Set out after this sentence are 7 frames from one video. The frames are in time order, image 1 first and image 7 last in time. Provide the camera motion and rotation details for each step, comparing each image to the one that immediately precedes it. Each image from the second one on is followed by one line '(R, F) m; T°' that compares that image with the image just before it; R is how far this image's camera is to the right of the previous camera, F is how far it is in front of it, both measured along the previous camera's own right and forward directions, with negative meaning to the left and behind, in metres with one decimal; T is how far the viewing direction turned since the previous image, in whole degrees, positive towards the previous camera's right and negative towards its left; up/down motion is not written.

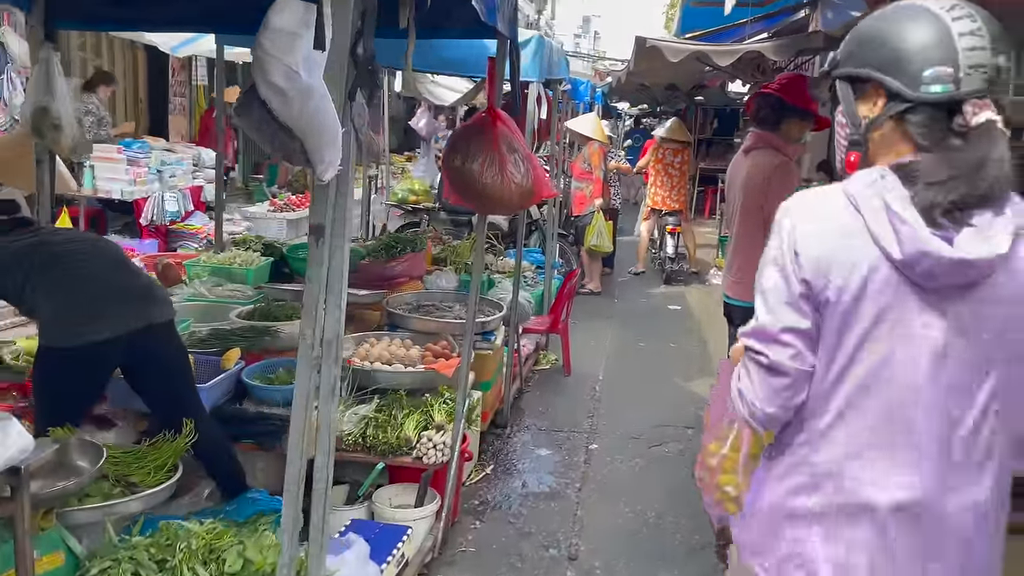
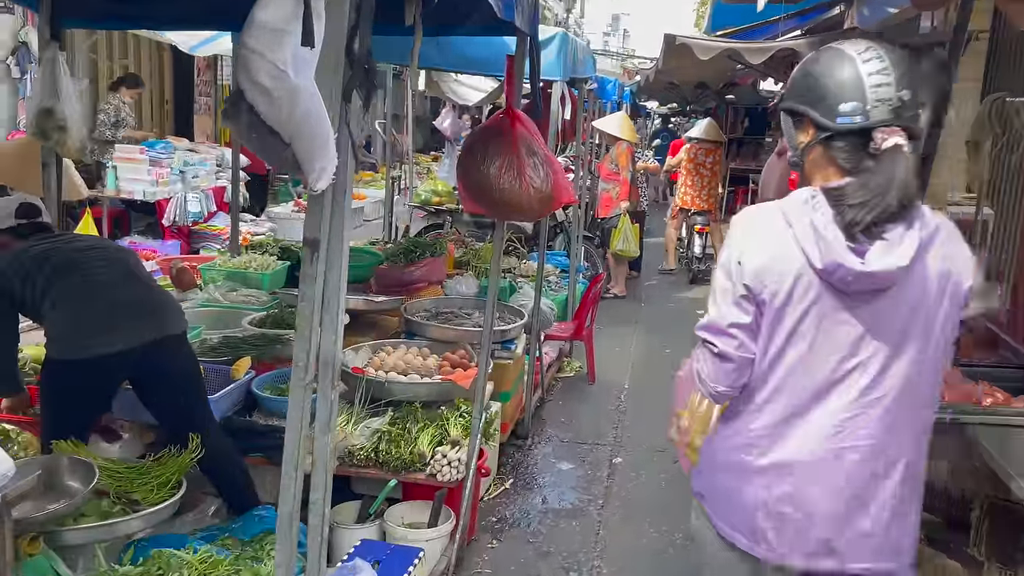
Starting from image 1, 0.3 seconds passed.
(0.0, +0.2) m; -2°
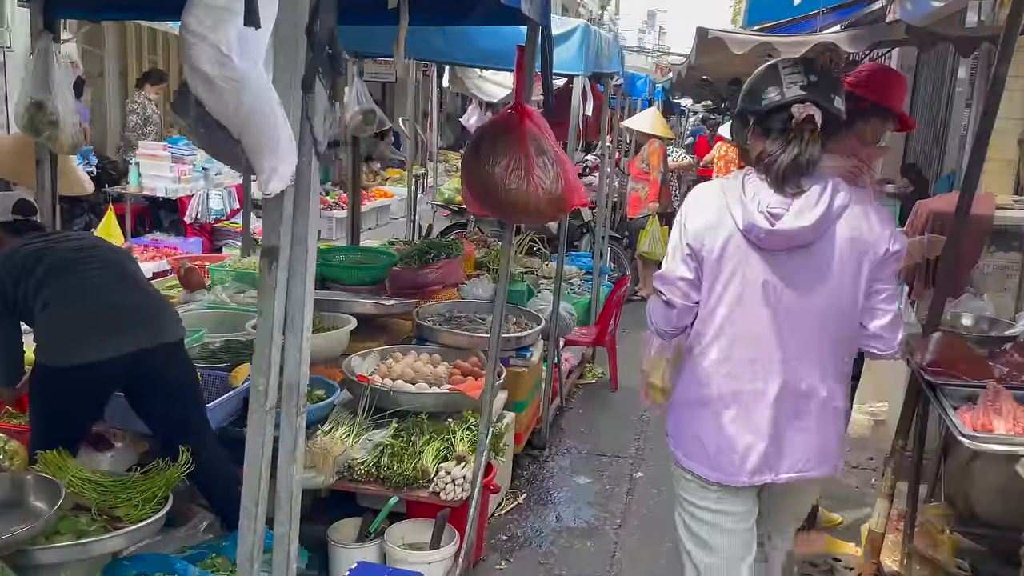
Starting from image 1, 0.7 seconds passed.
(+0.1, +0.2) m; -2°
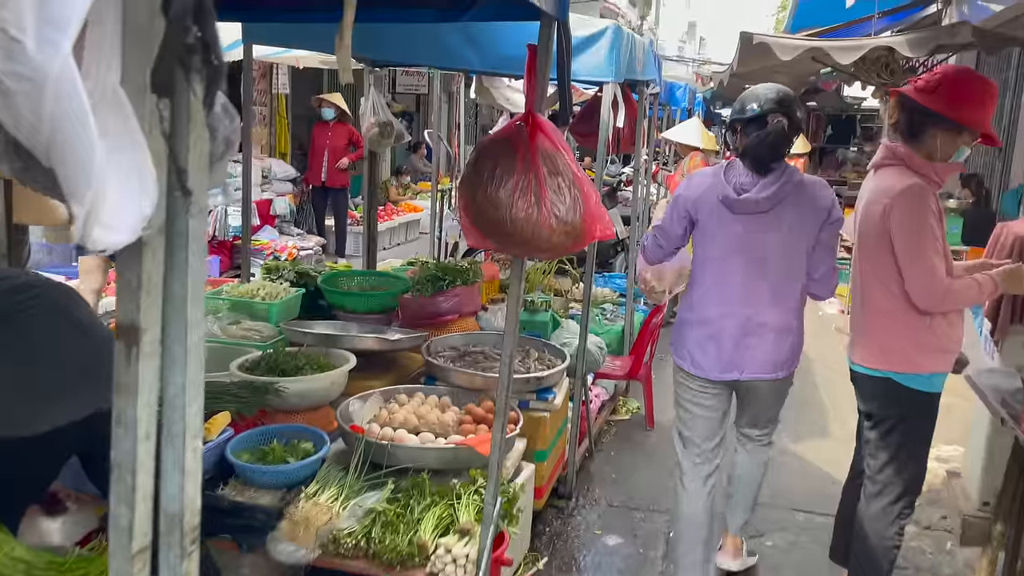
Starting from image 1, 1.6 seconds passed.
(+0.1, +0.5) m; -3°
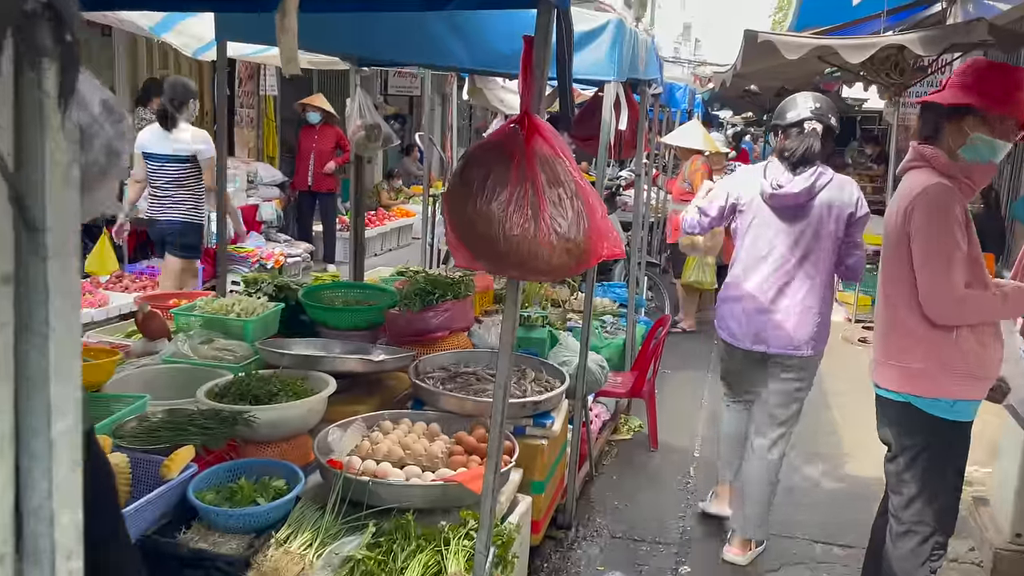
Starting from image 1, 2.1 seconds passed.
(0.0, +0.3) m; 0°
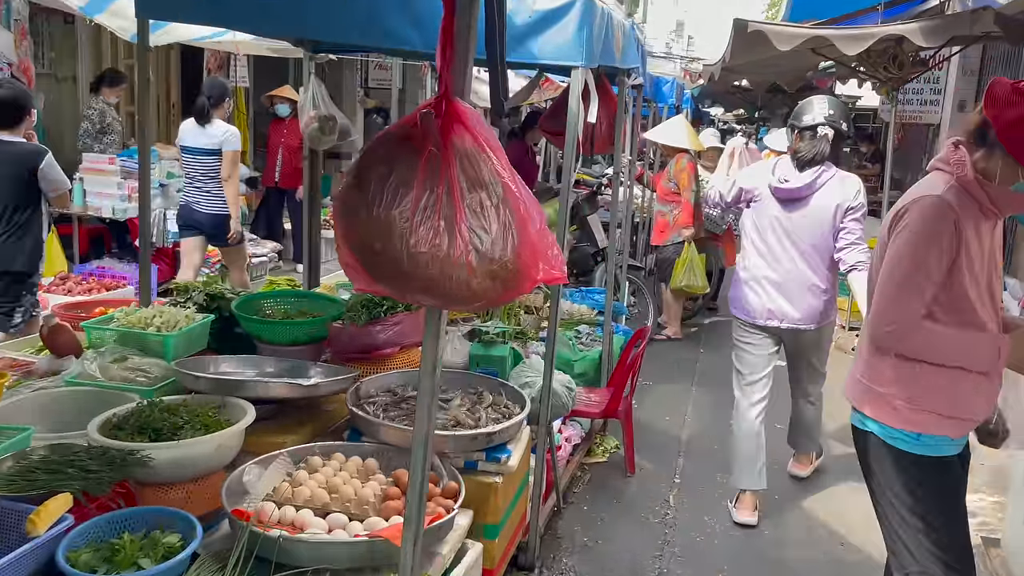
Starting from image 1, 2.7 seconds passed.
(+0.2, +0.4) m; +1°
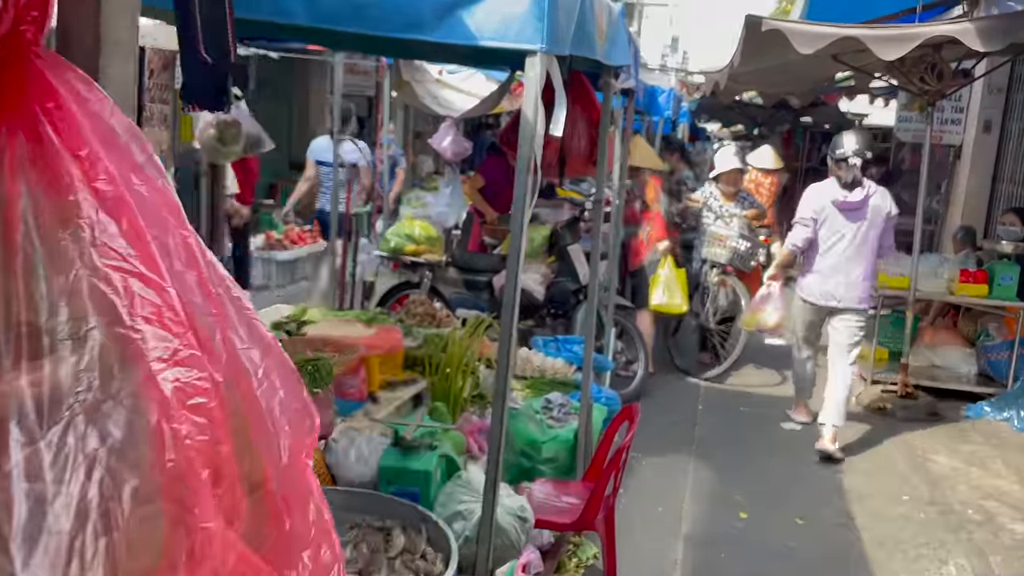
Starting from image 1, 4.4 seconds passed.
(+0.2, +1.1) m; +1°
